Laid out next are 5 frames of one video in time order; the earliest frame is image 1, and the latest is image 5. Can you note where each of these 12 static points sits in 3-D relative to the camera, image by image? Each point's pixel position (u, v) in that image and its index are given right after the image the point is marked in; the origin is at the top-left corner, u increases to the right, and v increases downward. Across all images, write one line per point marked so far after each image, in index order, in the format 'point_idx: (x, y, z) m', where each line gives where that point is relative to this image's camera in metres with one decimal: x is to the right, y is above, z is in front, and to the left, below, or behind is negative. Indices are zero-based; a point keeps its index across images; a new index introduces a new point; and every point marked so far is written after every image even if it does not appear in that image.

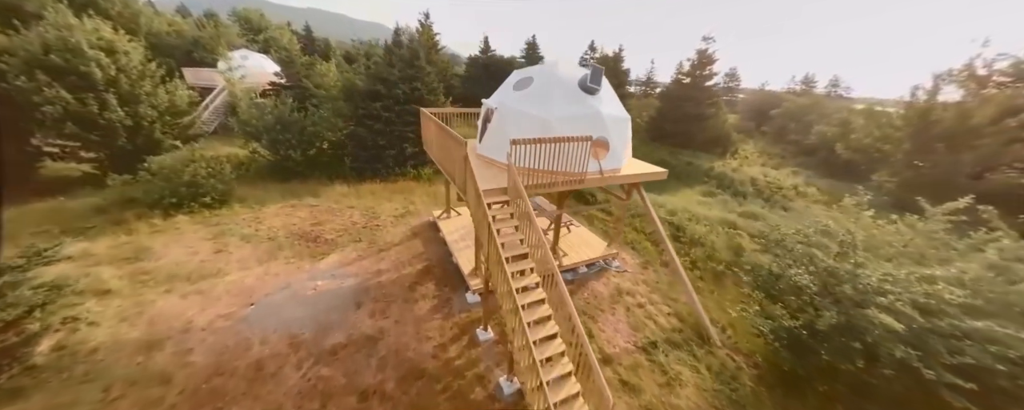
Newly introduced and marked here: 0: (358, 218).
0: (-5.4, -0.4, +10.6) m
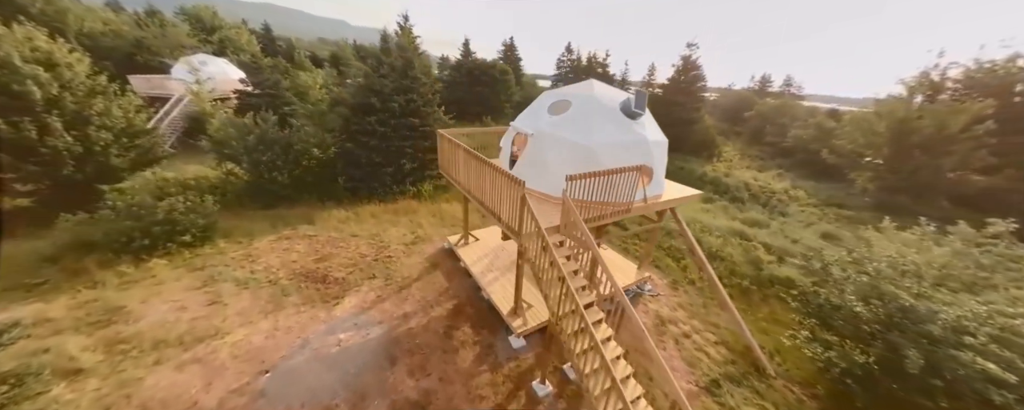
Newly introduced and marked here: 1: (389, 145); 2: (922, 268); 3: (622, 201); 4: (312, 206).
0: (-4.7, -1.4, +9.7) m
1: (-5.5, +2.7, +13.5) m
2: (+7.7, -1.2, +5.5) m
3: (+2.3, +0.1, +6.3) m
4: (-8.2, 0.0, +12.4) m
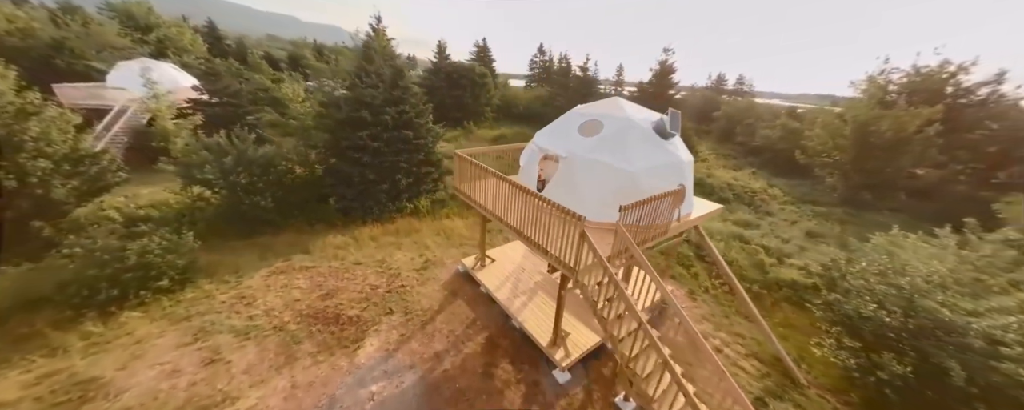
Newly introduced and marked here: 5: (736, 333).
0: (-4.1, -2.2, +8.9) m
1: (-5.4, +1.9, +12.6) m
2: (+8.6, -1.5, +6.0) m
3: (+3.1, -0.4, +6.2) m
4: (-7.9, -0.9, +11.3) m
5: (+5.8, -3.3, +7.9) m
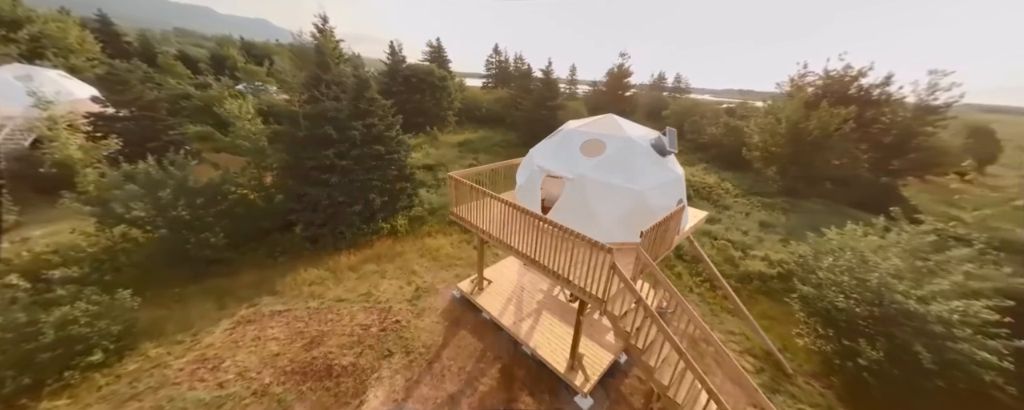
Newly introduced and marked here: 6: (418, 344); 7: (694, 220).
0: (-4.1, -3.0, +8.1) m
1: (-6.1, +1.0, +11.6) m
2: (+8.9, -1.5, +7.0) m
3: (+3.4, -0.8, +6.4) m
4: (-8.2, -2.0, +9.9) m
5: (+6.0, -3.5, +8.5) m
6: (-2.3, -3.4, +7.4) m
7: (+4.7, -0.4, +7.8) m
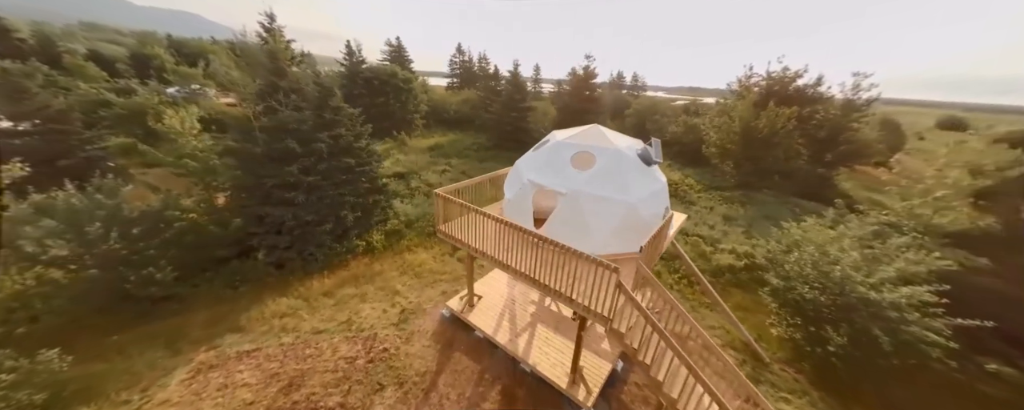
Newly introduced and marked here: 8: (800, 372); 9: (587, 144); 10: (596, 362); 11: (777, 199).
0: (-4.2, -3.6, +7.5) m
1: (-6.8, +0.3, +10.7) m
2: (+8.7, -1.4, +7.7) m
3: (+3.3, -1.0, +6.6) m
4: (-8.6, -2.7, +8.8) m
5: (+5.8, -3.6, +8.9) m
6: (-2.4, -3.9, +6.9) m
7: (+4.4, -0.5, +8.1) m
8: (+7.3, -4.2, +7.5) m
9: (+1.7, +1.5, +7.0) m
10: (+1.9, -3.6, +7.0) m
11: (+16.2, +0.4, +18.3) m
